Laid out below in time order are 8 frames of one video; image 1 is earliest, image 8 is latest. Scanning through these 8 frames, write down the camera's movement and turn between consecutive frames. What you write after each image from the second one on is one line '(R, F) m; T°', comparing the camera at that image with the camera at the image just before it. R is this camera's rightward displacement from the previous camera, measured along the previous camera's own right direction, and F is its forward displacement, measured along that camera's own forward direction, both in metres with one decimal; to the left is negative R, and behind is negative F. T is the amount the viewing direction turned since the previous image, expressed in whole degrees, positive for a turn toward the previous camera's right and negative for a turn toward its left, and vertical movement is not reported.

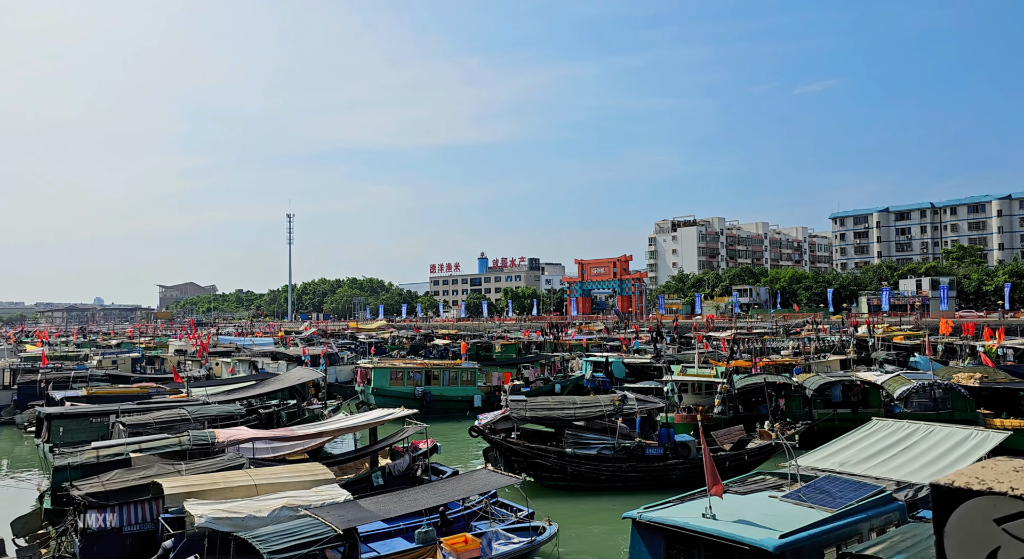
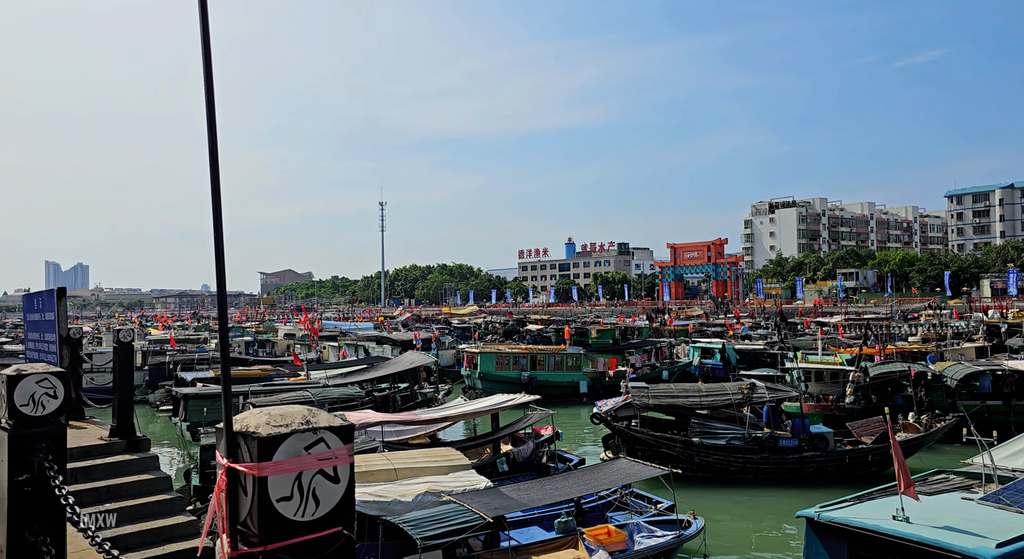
(-1.0, +0.4) m; -7°
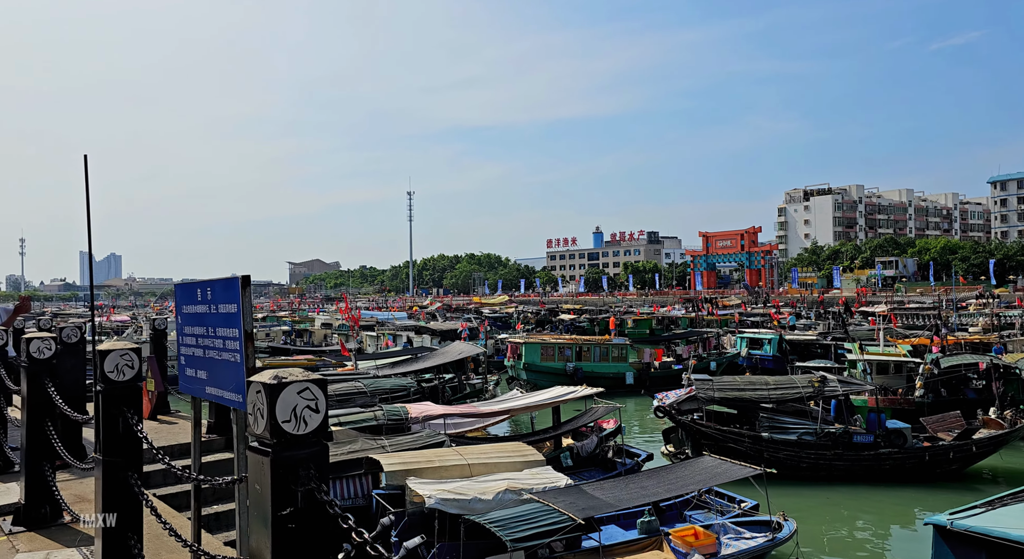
(-0.9, +0.5) m; -2°
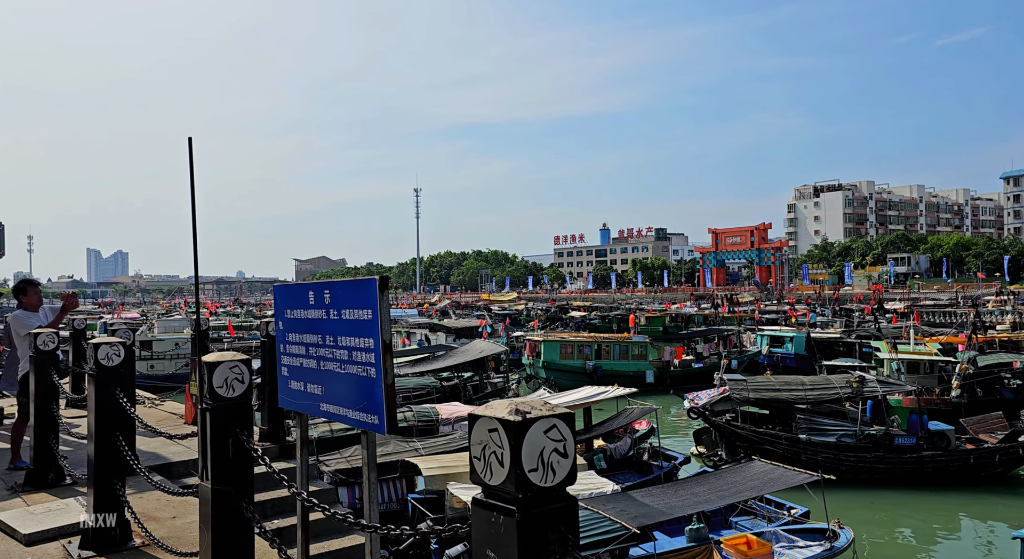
(-0.6, +0.4) m; 0°
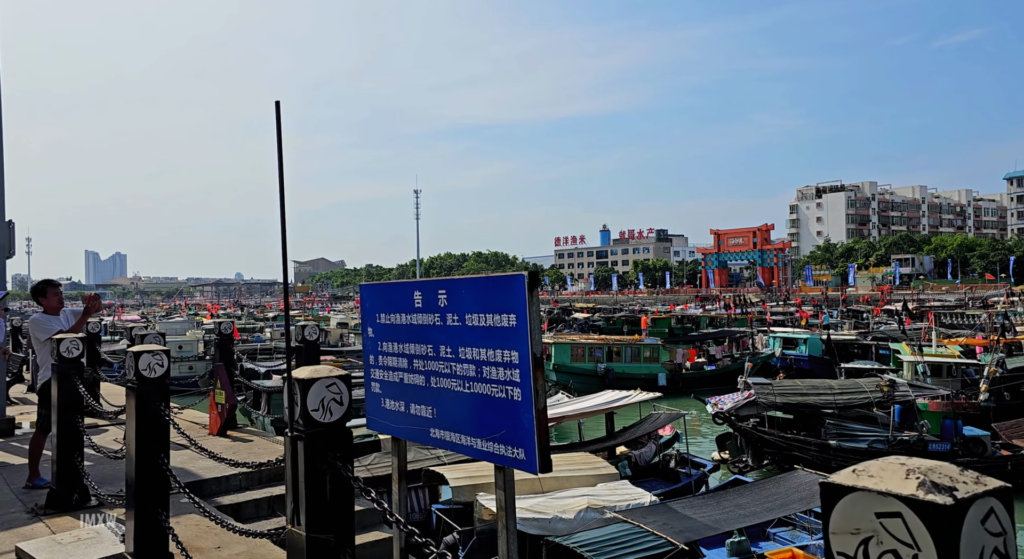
(-0.5, +0.5) m; 0°
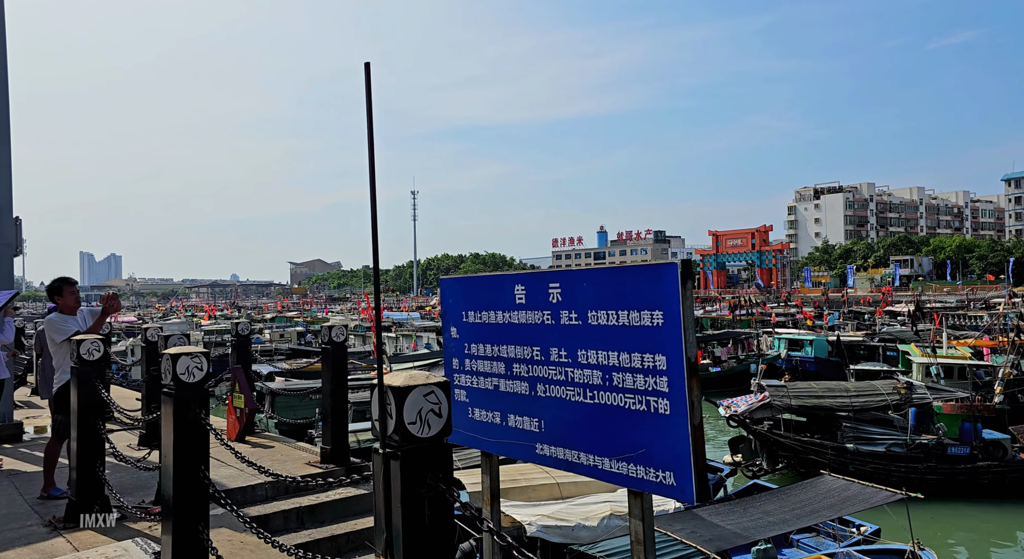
(-0.3, +0.3) m; 0°
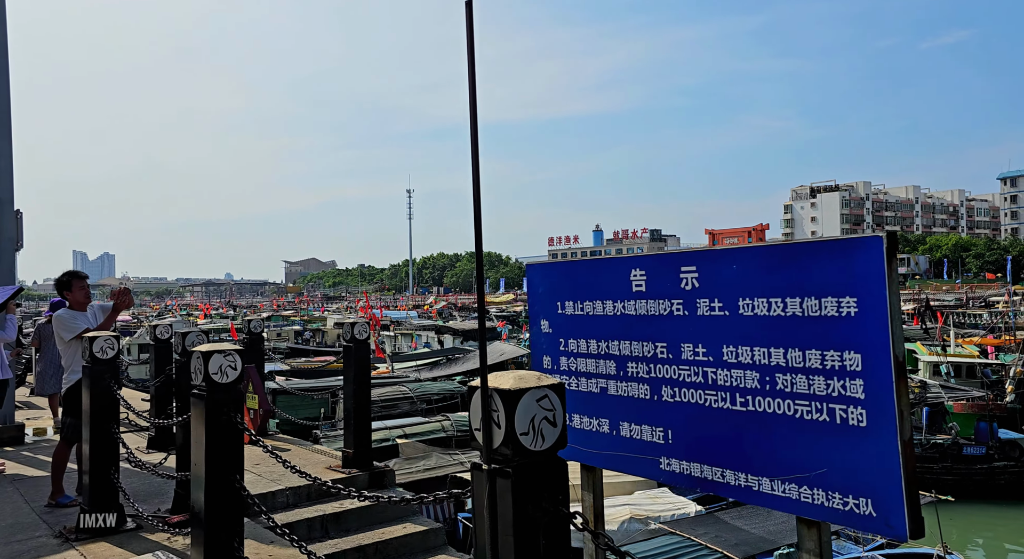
(-0.3, +0.3) m; 0°
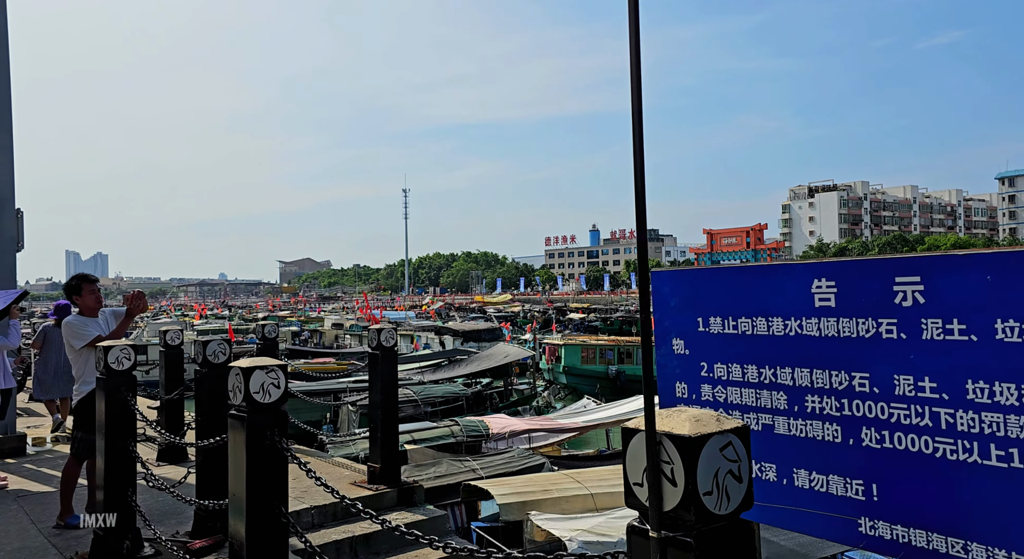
(-0.3, +0.3) m; 0°
